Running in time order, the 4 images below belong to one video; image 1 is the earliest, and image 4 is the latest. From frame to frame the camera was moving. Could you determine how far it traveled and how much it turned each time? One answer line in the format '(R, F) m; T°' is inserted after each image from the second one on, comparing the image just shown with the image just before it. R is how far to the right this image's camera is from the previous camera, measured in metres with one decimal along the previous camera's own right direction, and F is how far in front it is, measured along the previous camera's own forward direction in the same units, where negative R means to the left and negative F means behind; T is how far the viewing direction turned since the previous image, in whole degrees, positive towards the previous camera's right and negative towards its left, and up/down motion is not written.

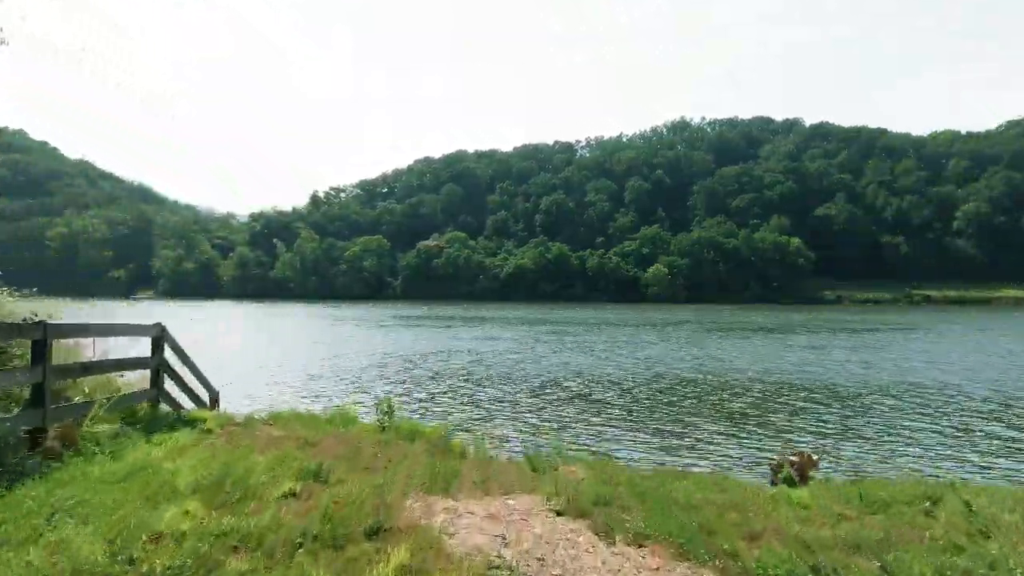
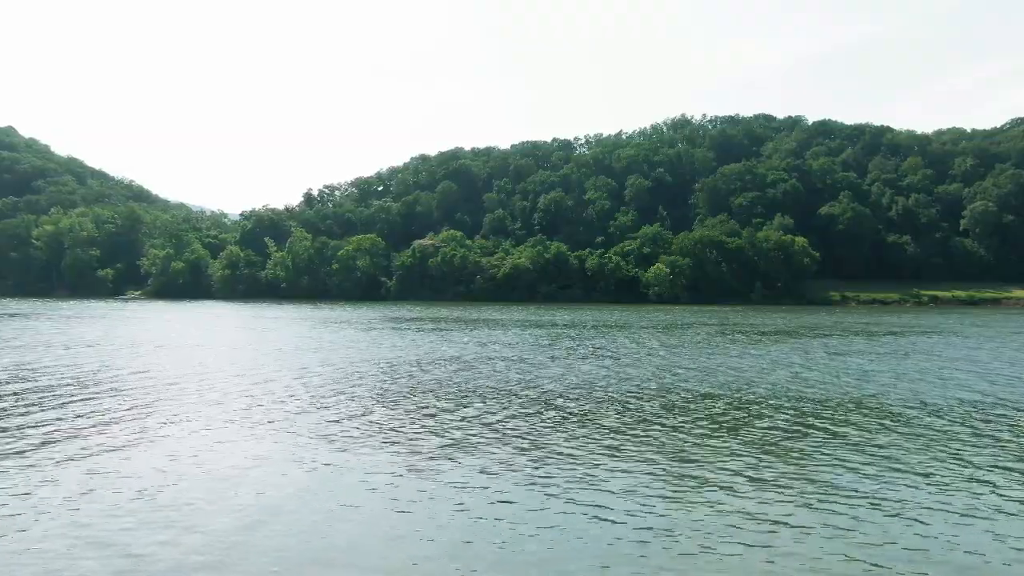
(+0.1, +2.5) m; 0°
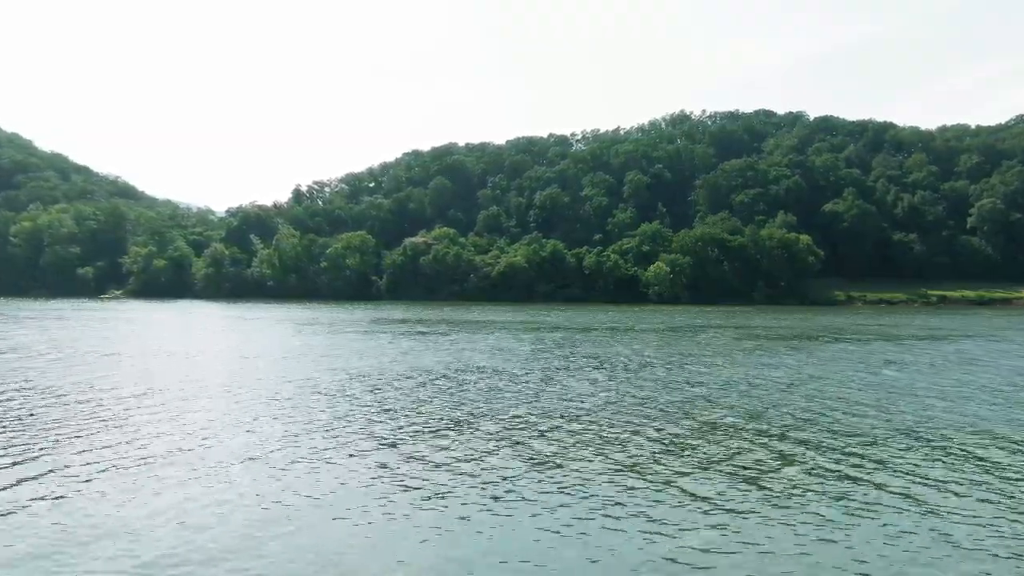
(0.0, +3.3) m; 0°
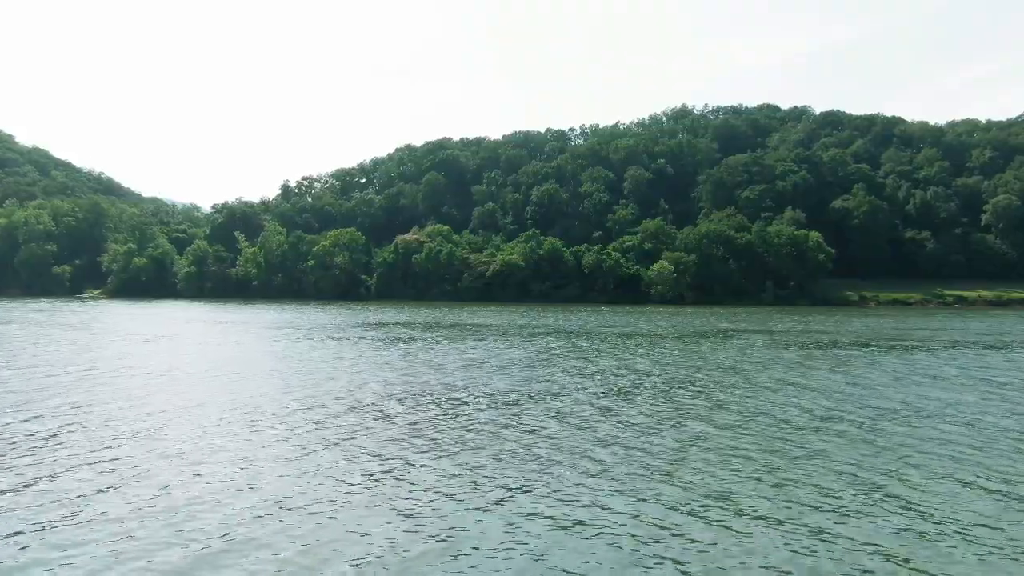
(+0.2, +4.2) m; 0°
